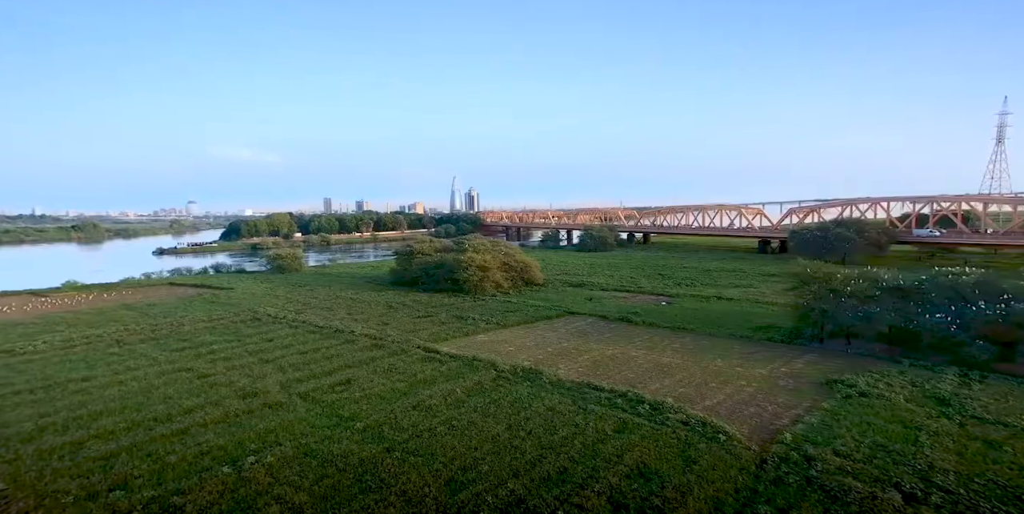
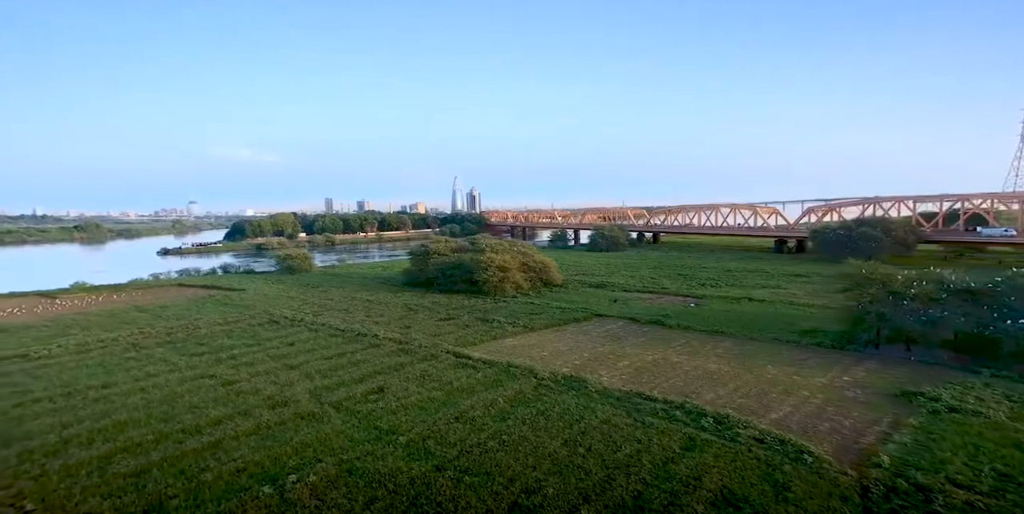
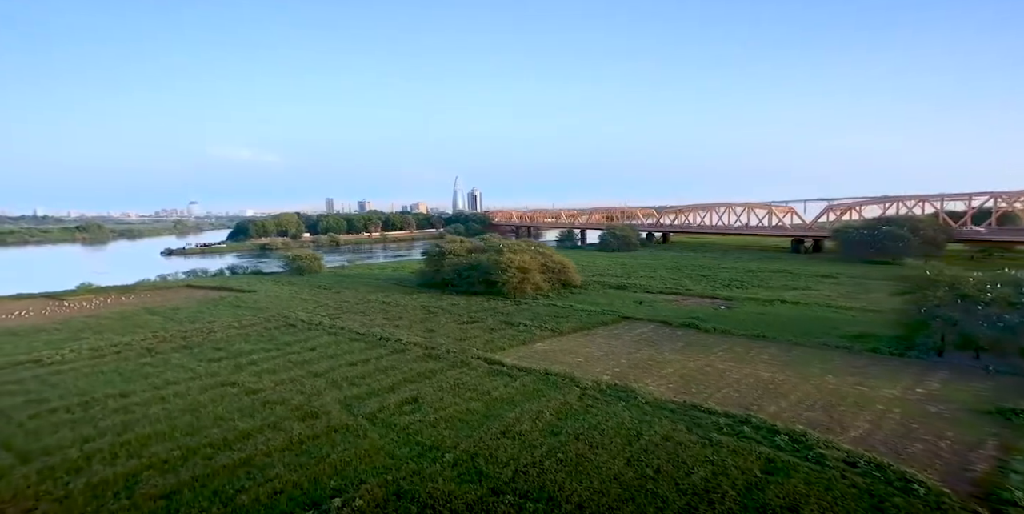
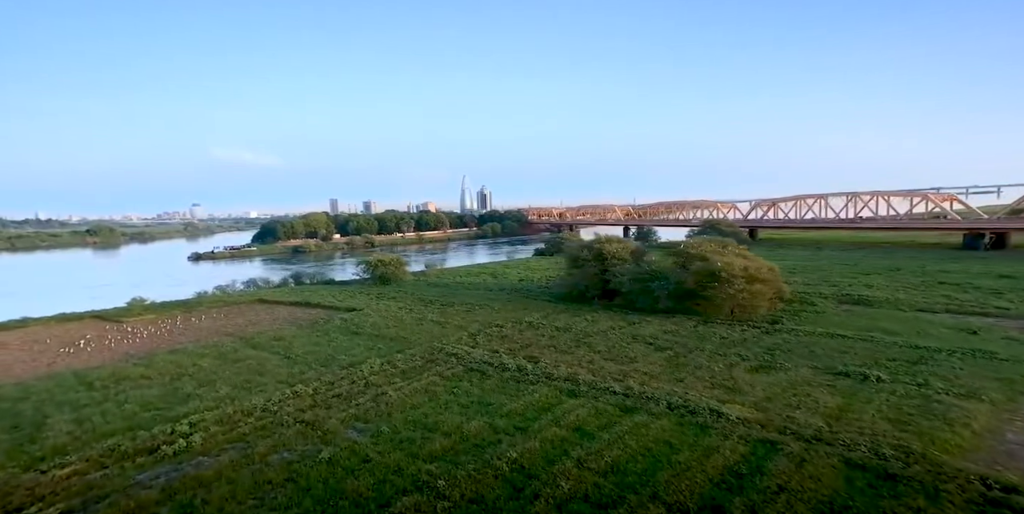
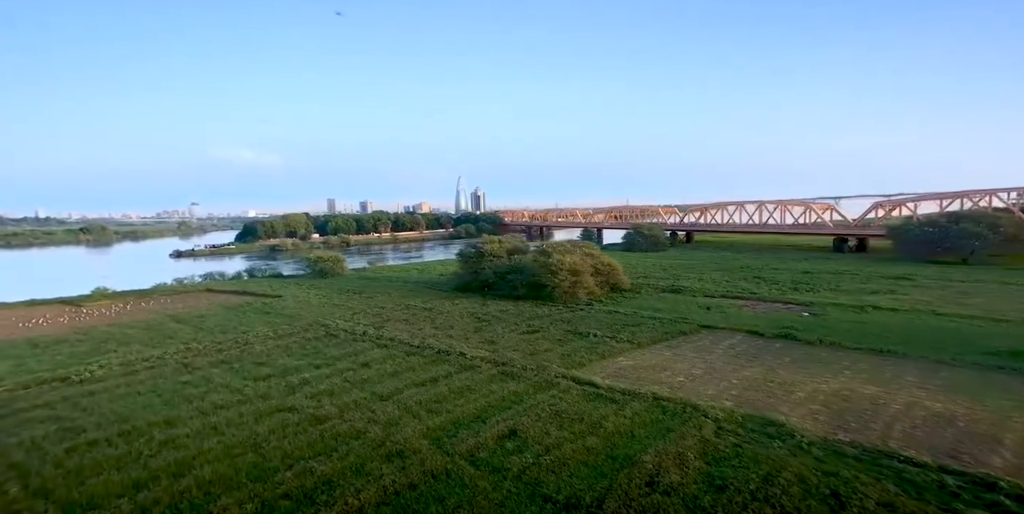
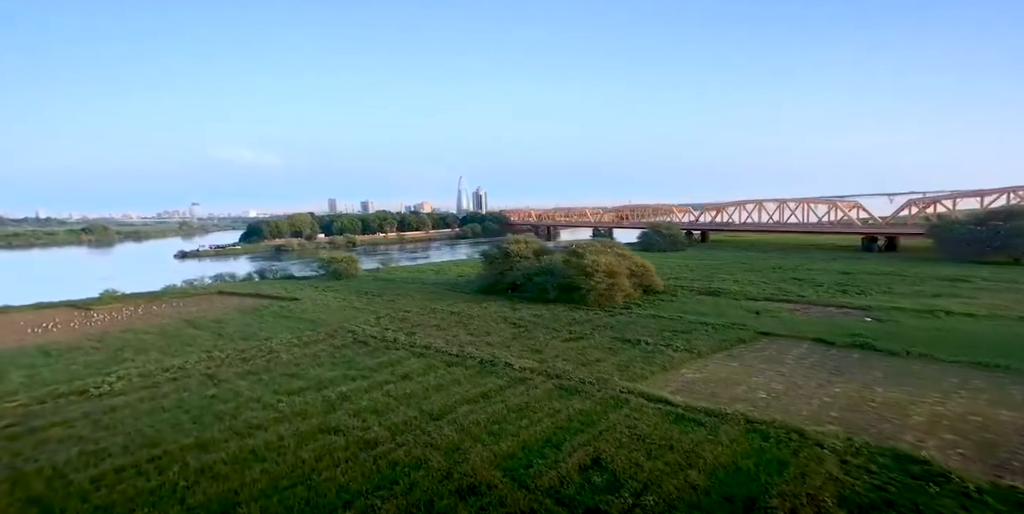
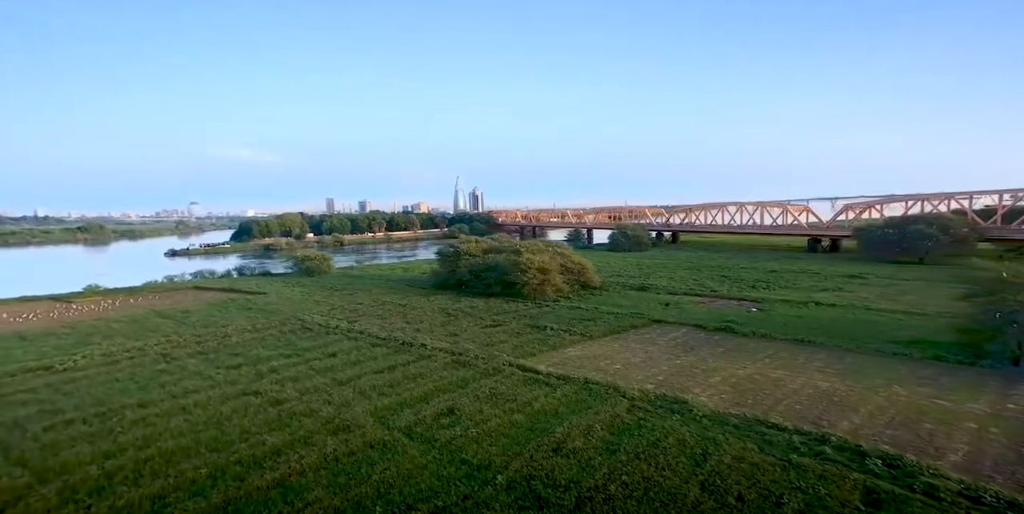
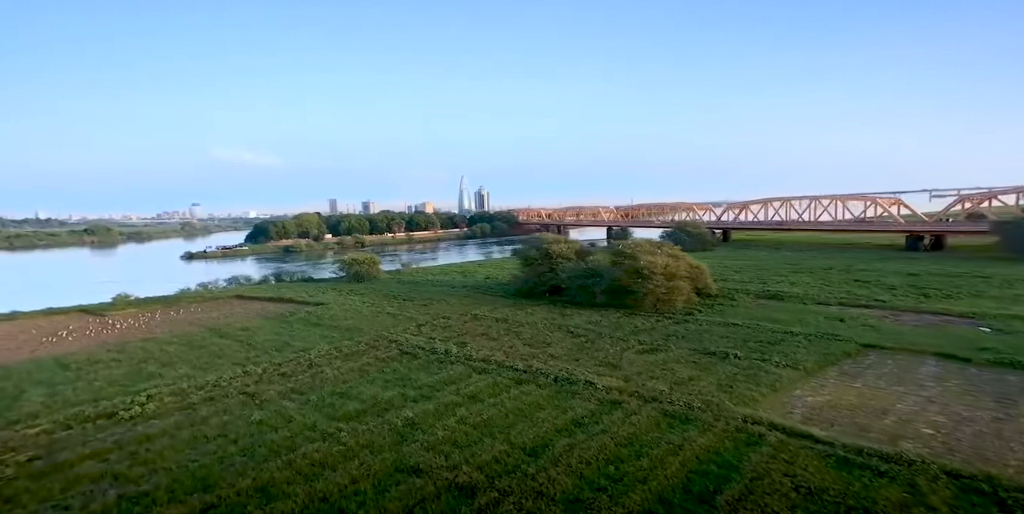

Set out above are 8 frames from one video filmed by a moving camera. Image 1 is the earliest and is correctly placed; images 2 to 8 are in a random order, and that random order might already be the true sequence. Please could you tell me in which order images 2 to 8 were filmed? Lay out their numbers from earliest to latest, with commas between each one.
2, 3, 7, 5, 6, 8, 4
